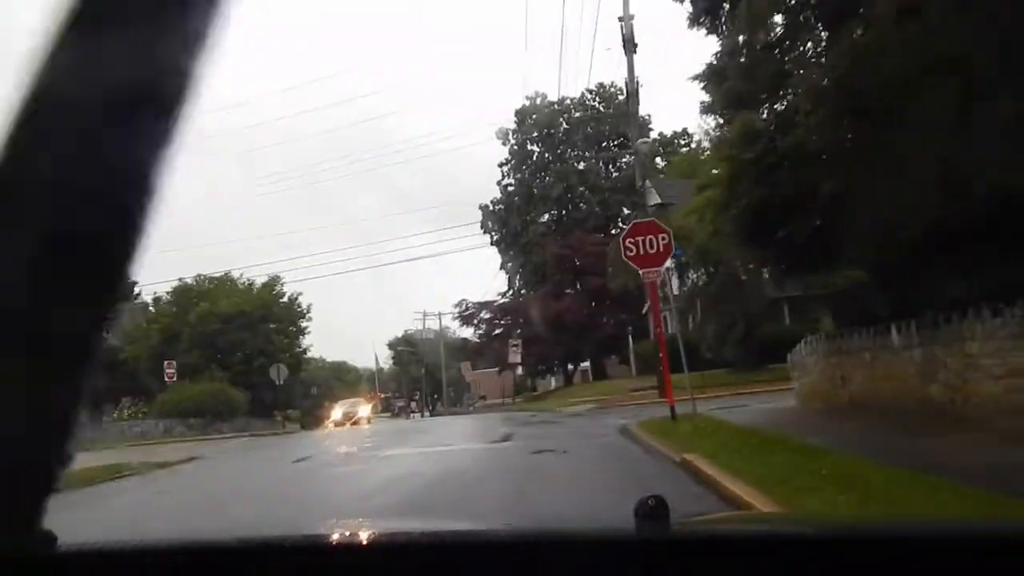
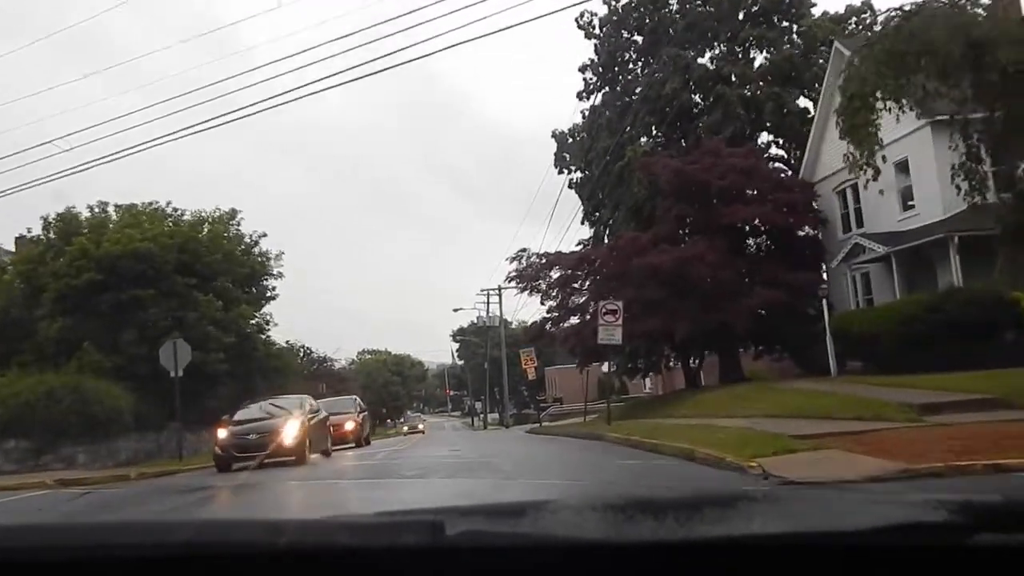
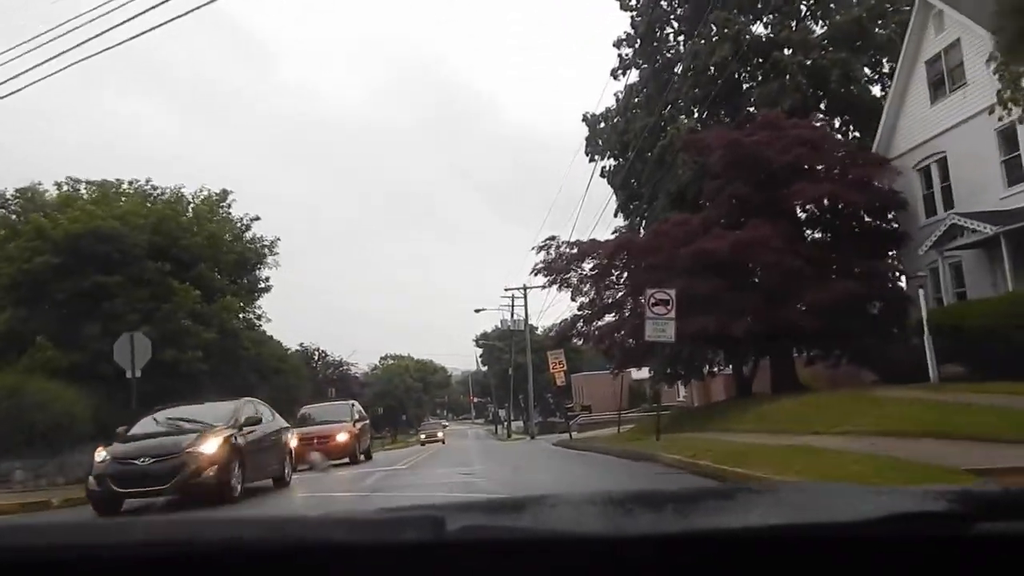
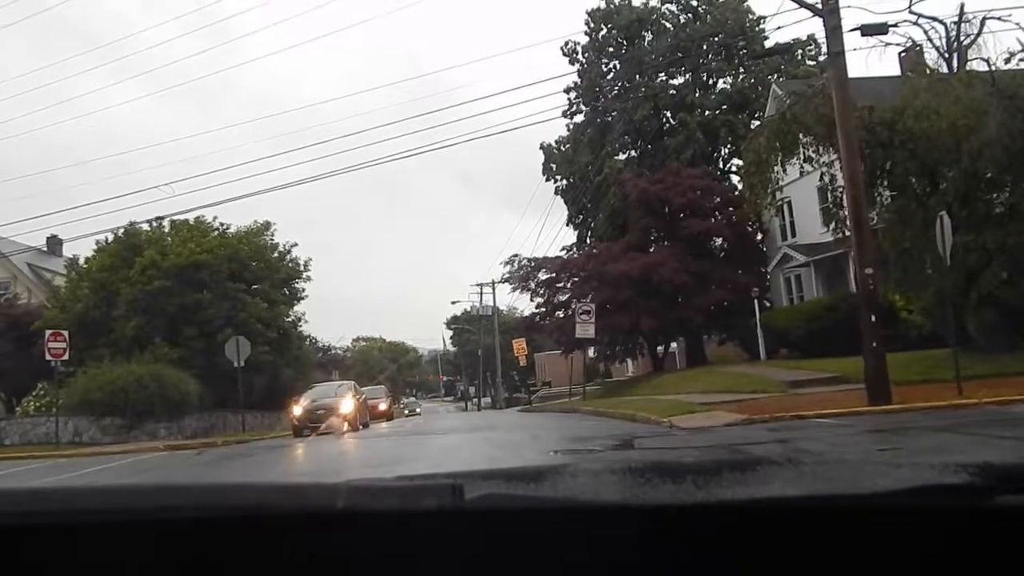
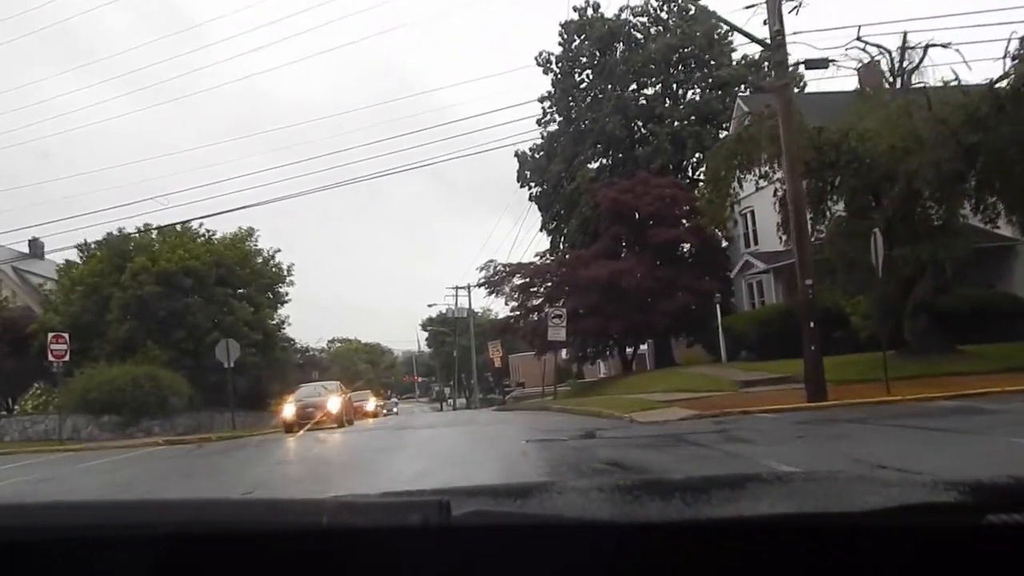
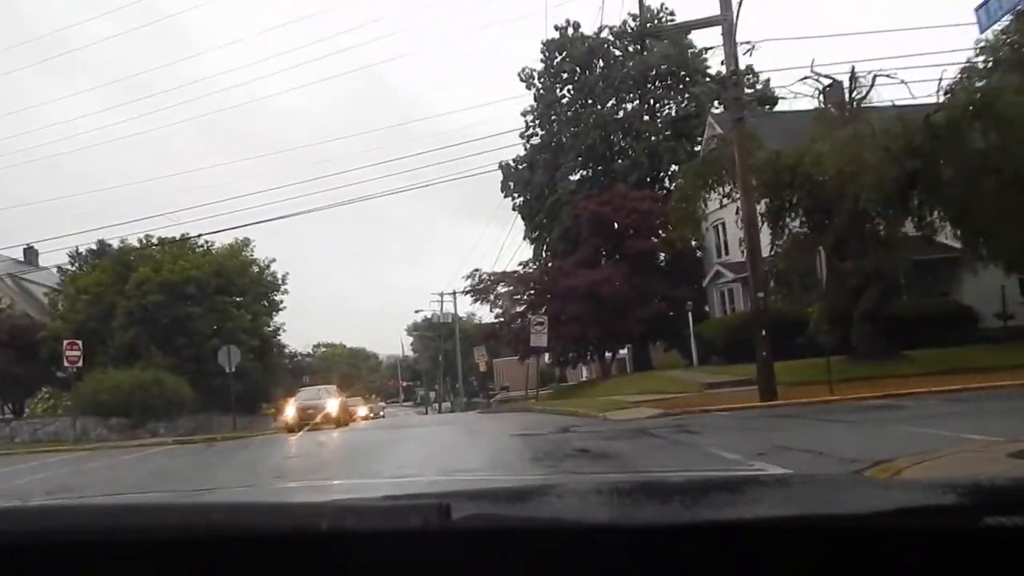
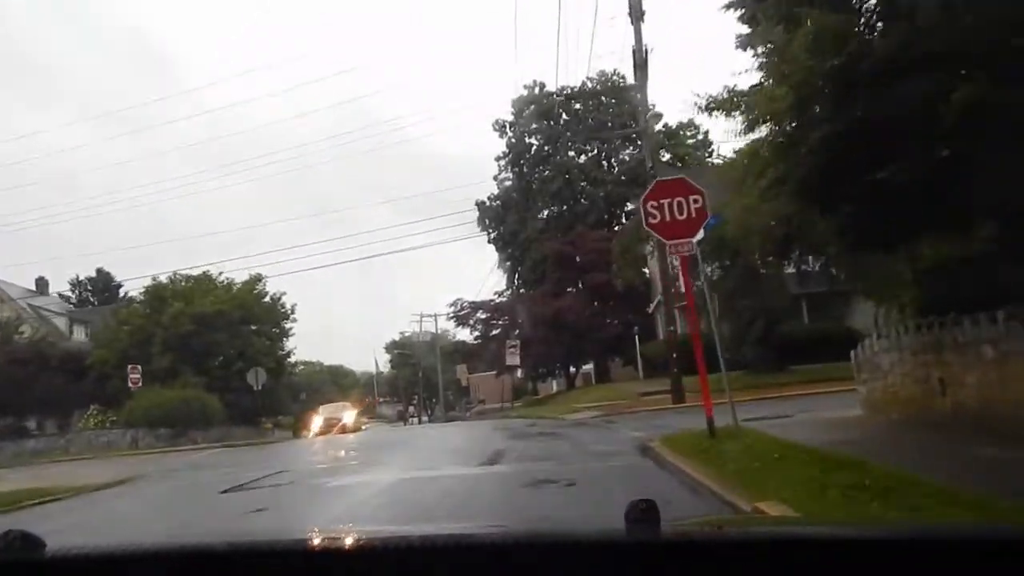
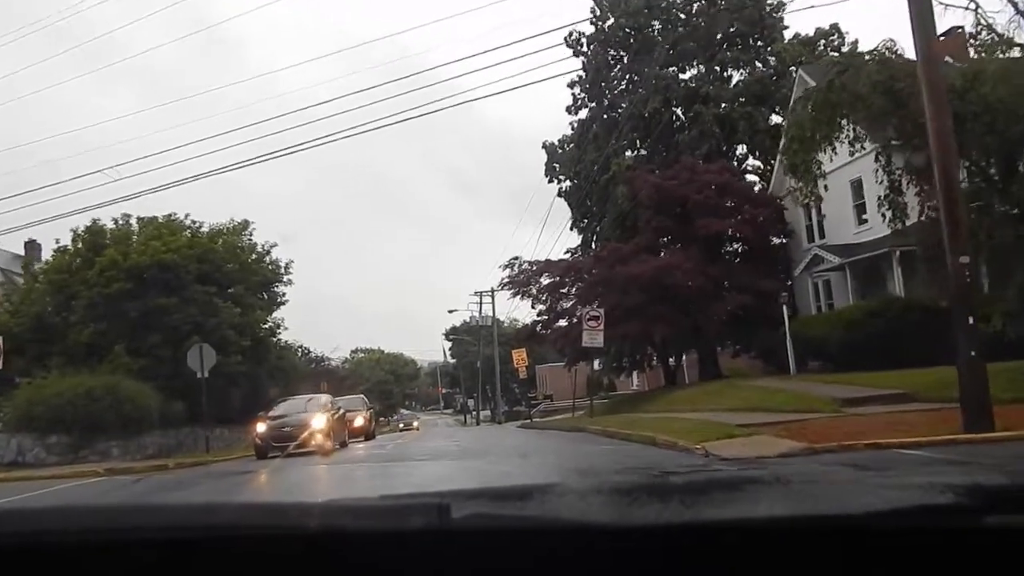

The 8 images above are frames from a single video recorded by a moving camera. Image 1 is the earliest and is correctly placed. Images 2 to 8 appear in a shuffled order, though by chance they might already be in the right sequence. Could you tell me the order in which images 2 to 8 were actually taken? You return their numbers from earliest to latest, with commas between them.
7, 6, 5, 4, 8, 2, 3
